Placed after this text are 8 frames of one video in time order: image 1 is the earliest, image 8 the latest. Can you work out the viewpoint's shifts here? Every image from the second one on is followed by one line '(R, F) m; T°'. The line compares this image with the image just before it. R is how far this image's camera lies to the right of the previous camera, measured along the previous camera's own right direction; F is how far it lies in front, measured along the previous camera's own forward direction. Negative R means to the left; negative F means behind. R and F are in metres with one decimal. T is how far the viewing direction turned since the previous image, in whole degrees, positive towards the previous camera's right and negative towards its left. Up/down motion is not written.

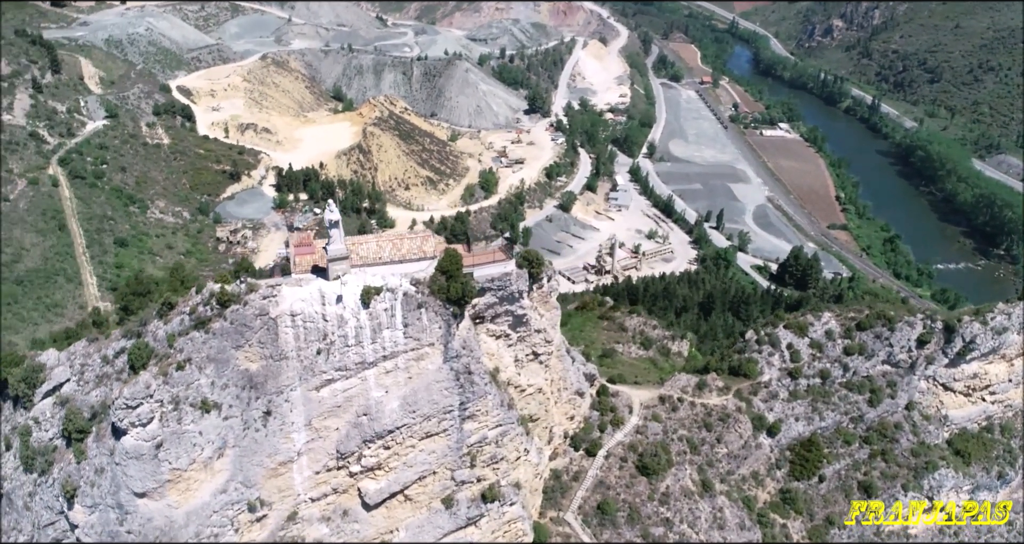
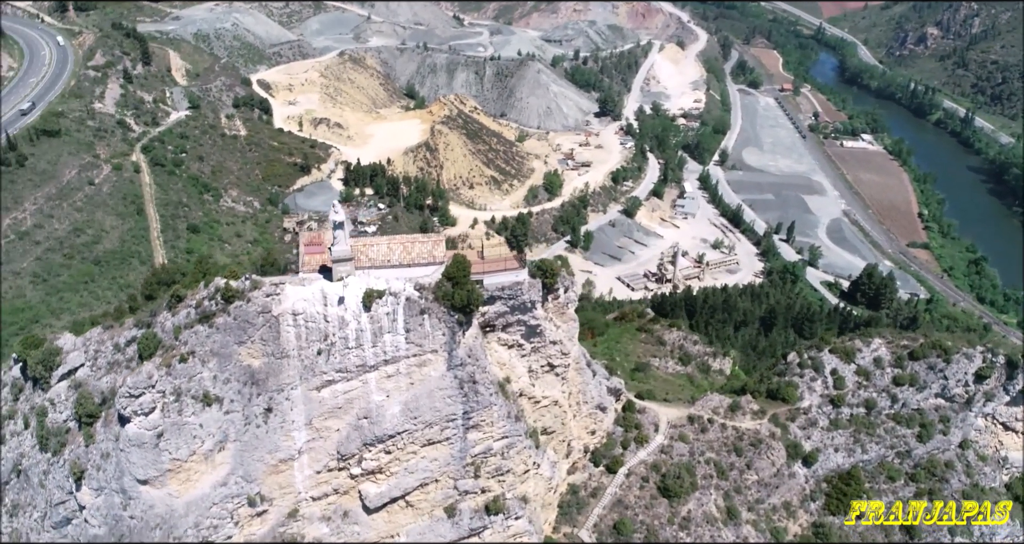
(+2.6, +1.0) m; -5°
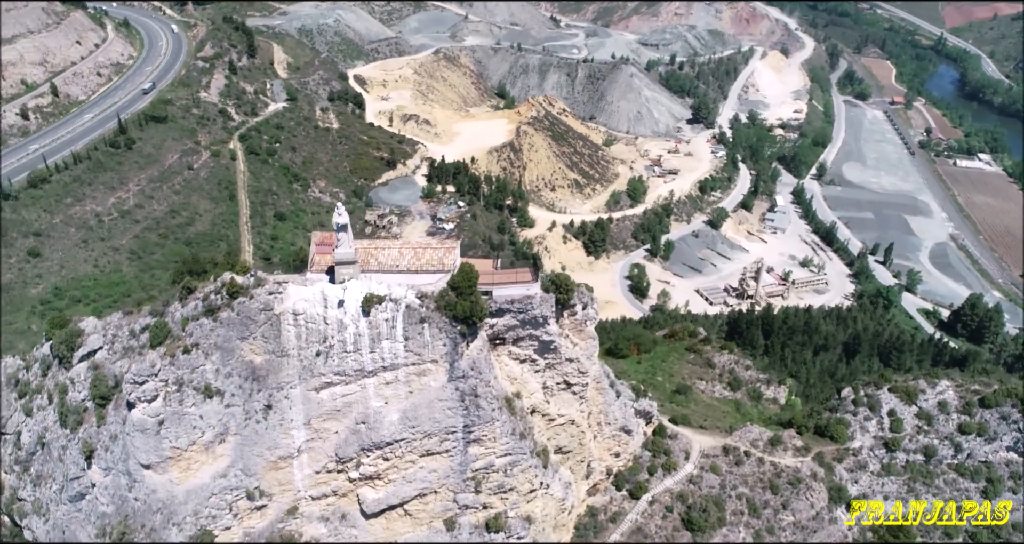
(+3.3, +1.3) m; -7°
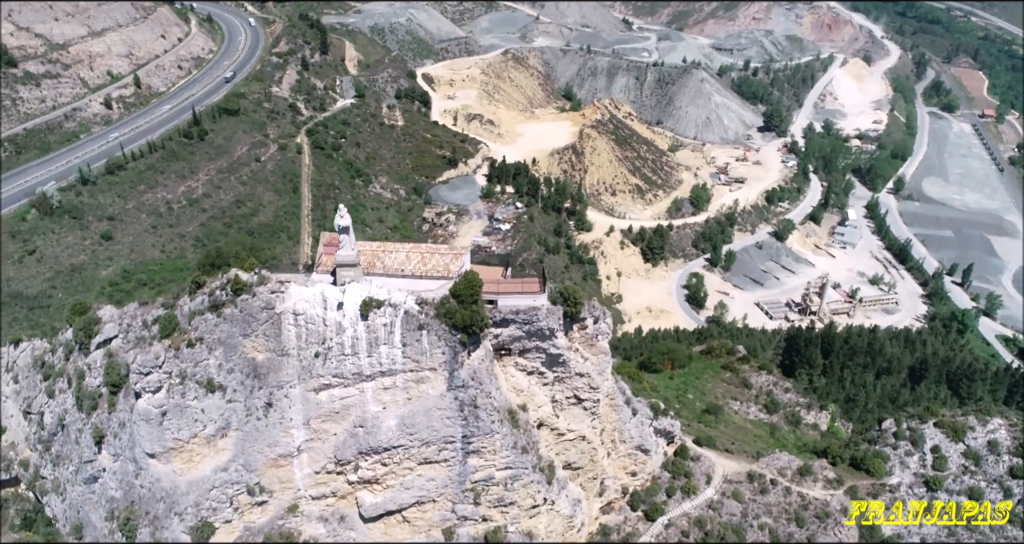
(+2.5, +0.9) m; -5°
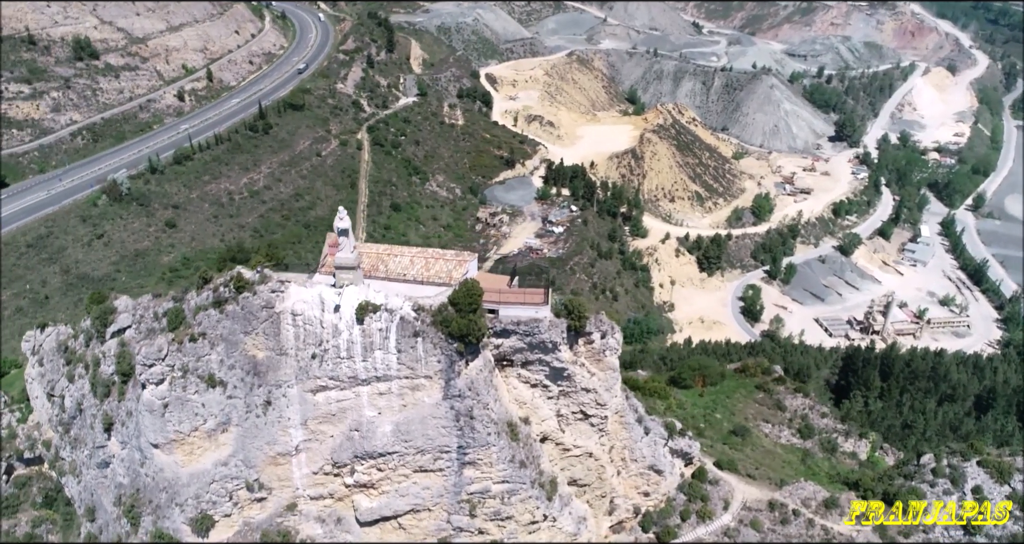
(+2.4, +0.9) m; -5°
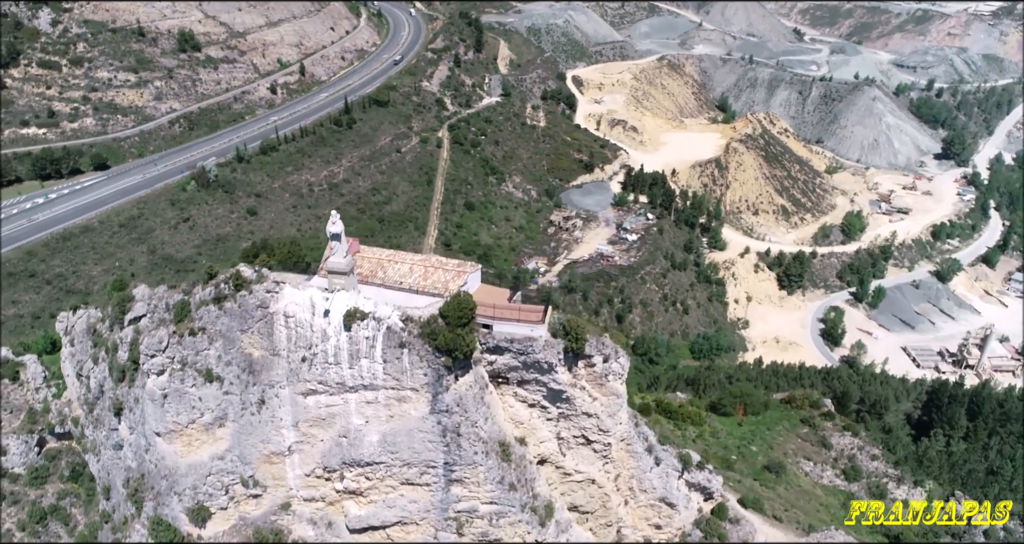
(+3.5, +1.4) m; -7°
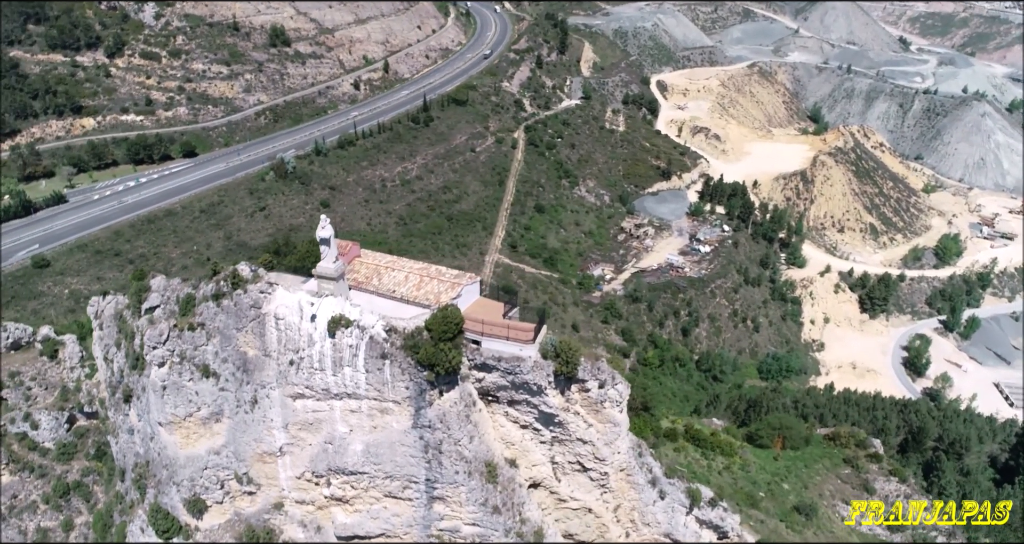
(+3.4, +1.4) m; -6°
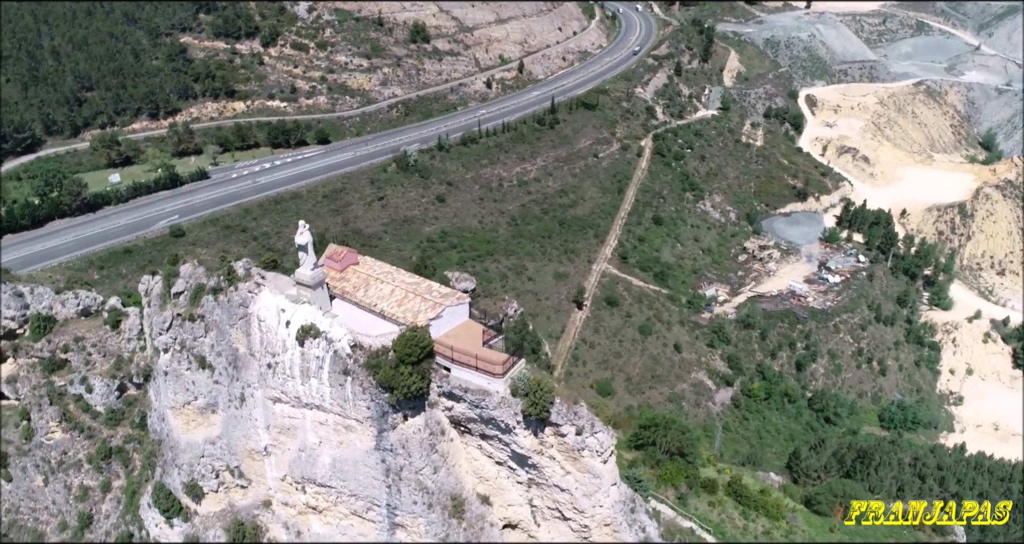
(+5.5, +2.6) m; -11°
